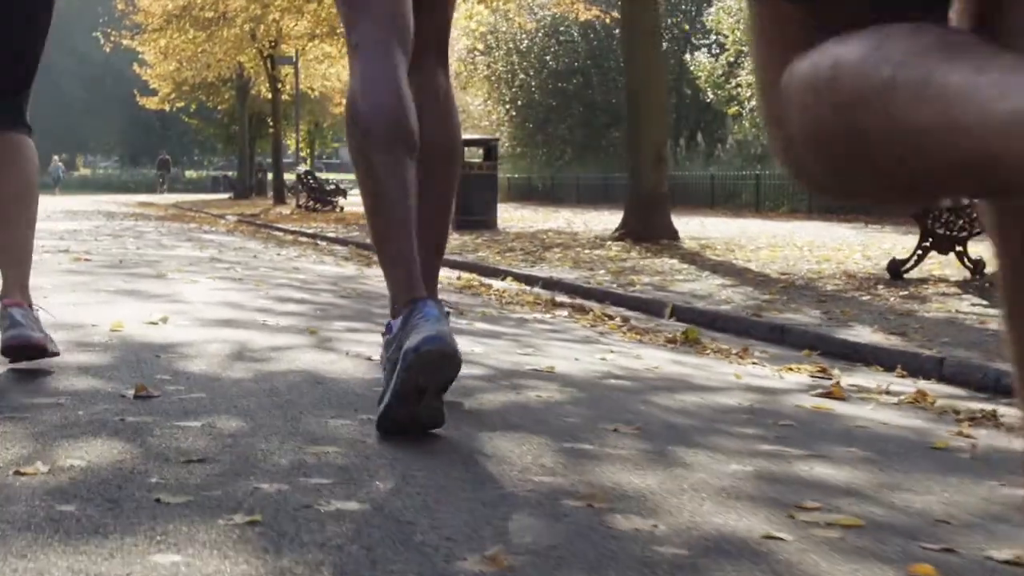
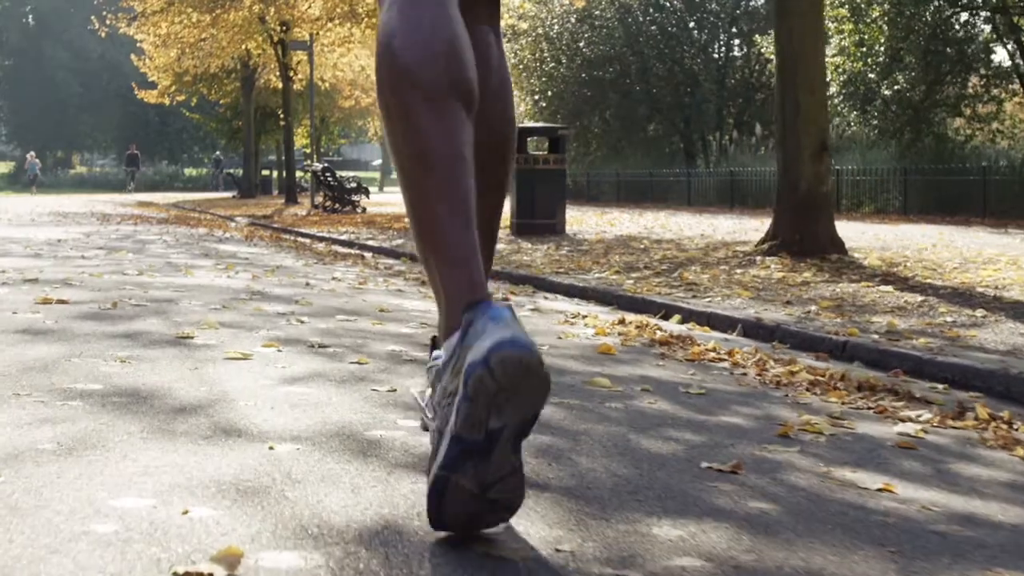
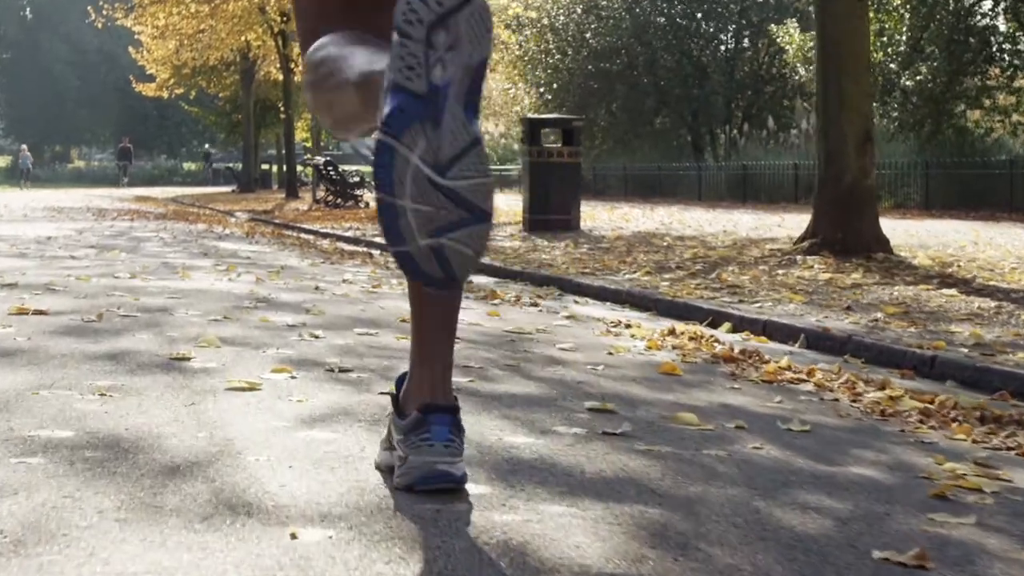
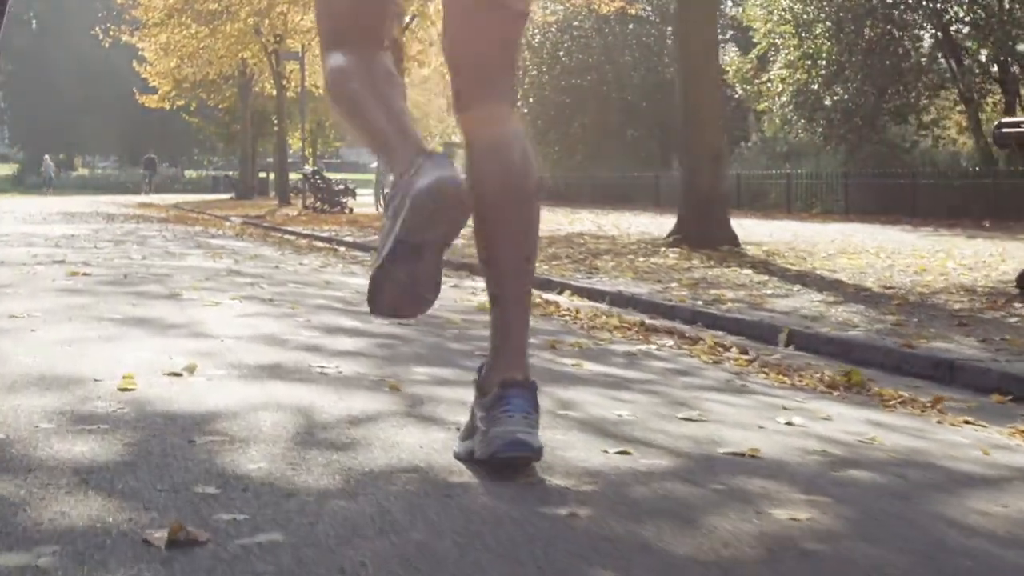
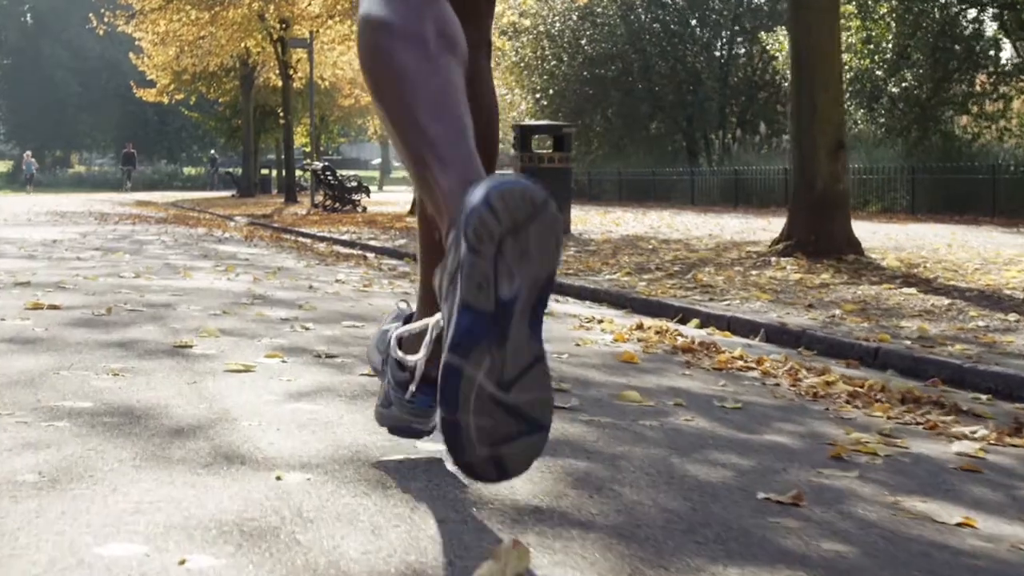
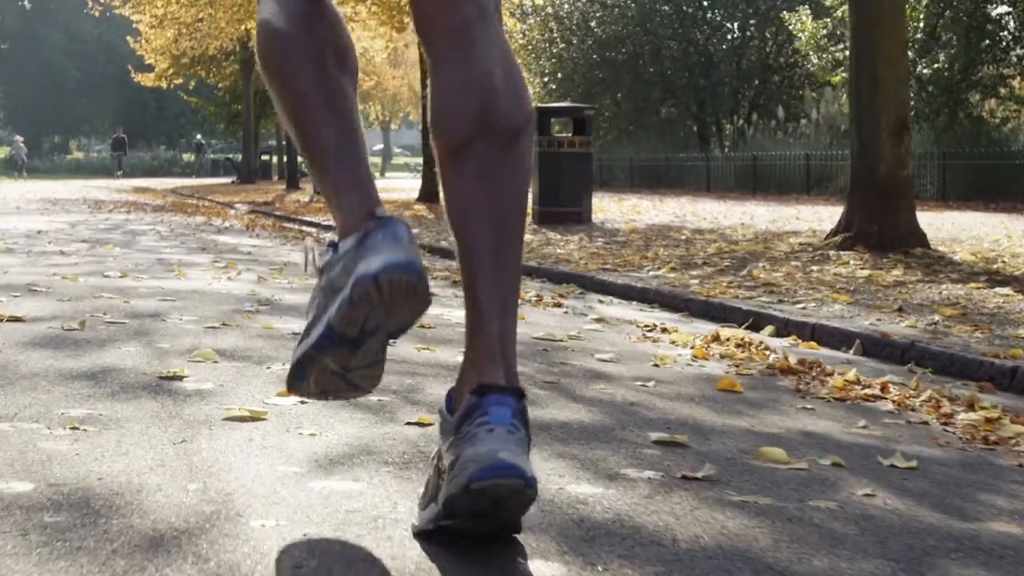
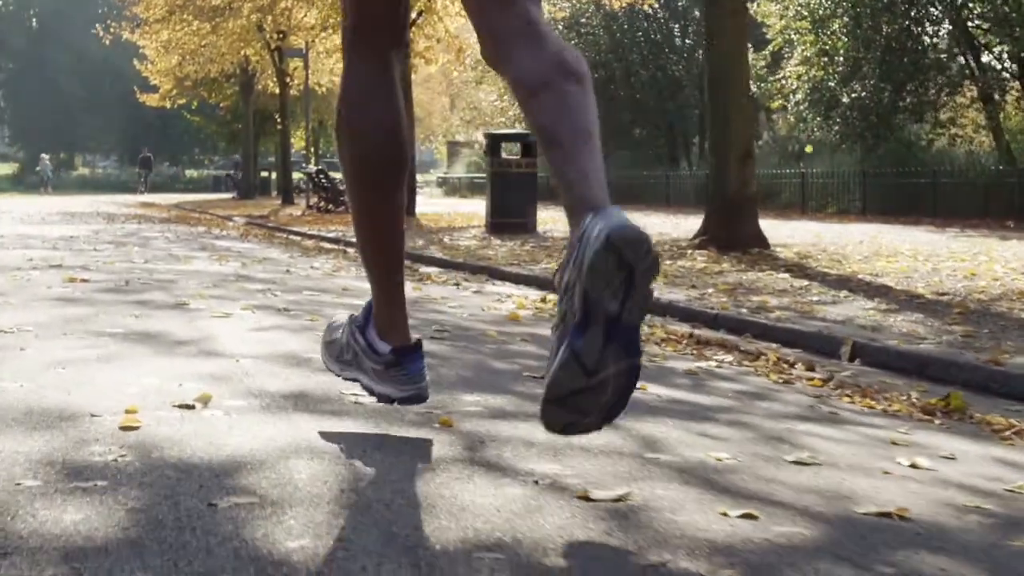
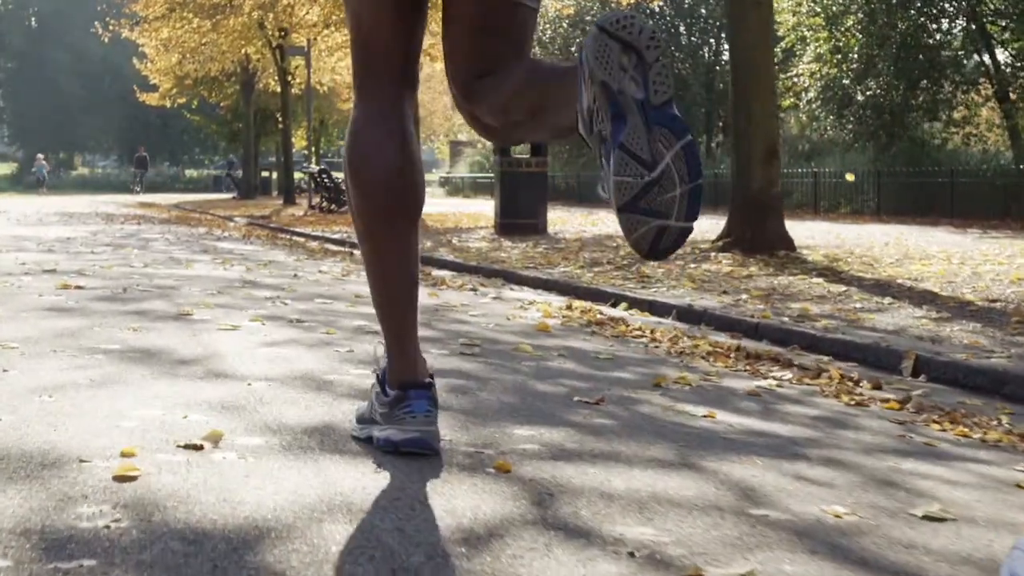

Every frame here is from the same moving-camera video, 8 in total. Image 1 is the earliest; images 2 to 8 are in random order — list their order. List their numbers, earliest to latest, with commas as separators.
4, 7, 8, 2, 5, 3, 6
